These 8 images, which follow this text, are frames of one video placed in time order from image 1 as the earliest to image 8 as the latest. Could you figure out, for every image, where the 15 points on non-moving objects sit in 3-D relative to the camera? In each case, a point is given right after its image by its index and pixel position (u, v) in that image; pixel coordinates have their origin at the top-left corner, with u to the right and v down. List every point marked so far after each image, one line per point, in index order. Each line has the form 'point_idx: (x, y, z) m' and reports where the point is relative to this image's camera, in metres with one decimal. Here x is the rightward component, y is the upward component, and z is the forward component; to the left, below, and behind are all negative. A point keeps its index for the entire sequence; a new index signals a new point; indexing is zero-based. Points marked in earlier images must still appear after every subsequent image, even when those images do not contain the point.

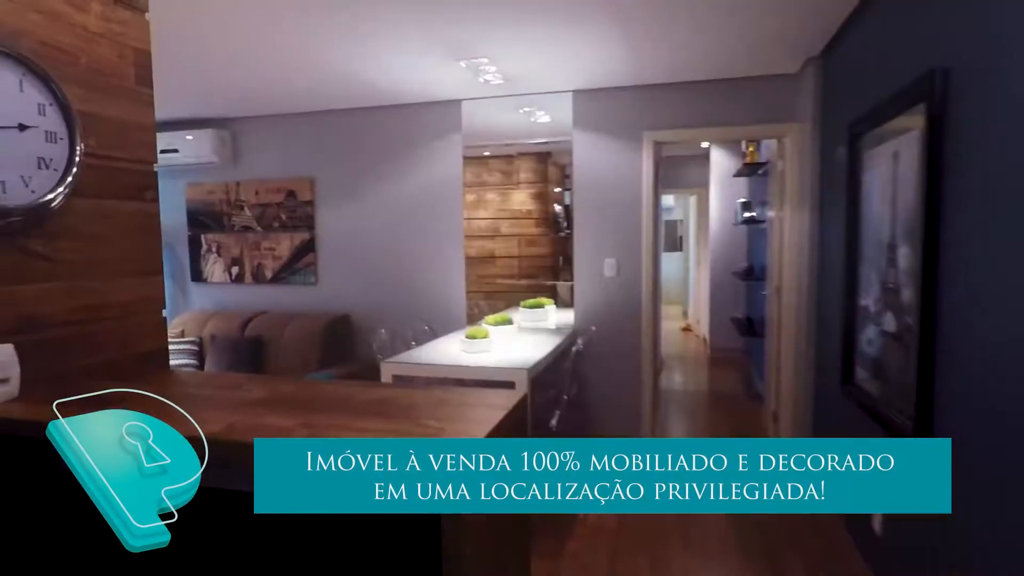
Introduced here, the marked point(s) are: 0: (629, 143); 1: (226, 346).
0: (+0.8, +1.0, +4.0) m
1: (-2.0, -0.4, +4.2) m
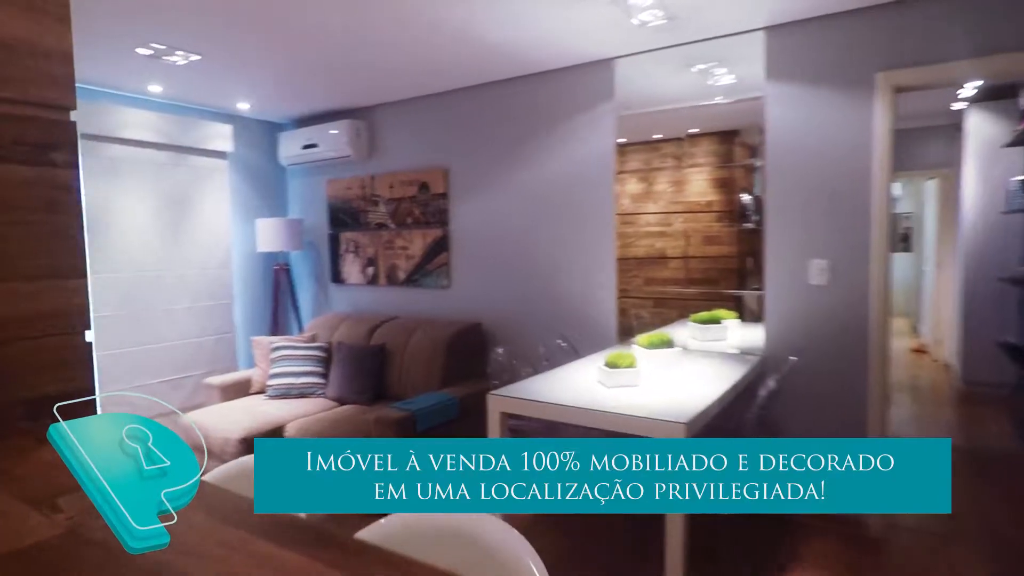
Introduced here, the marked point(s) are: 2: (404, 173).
0: (+1.5, +0.9, +2.8) m
1: (-1.0, -0.4, +3.8) m
2: (-0.7, +0.8, +4.2) m
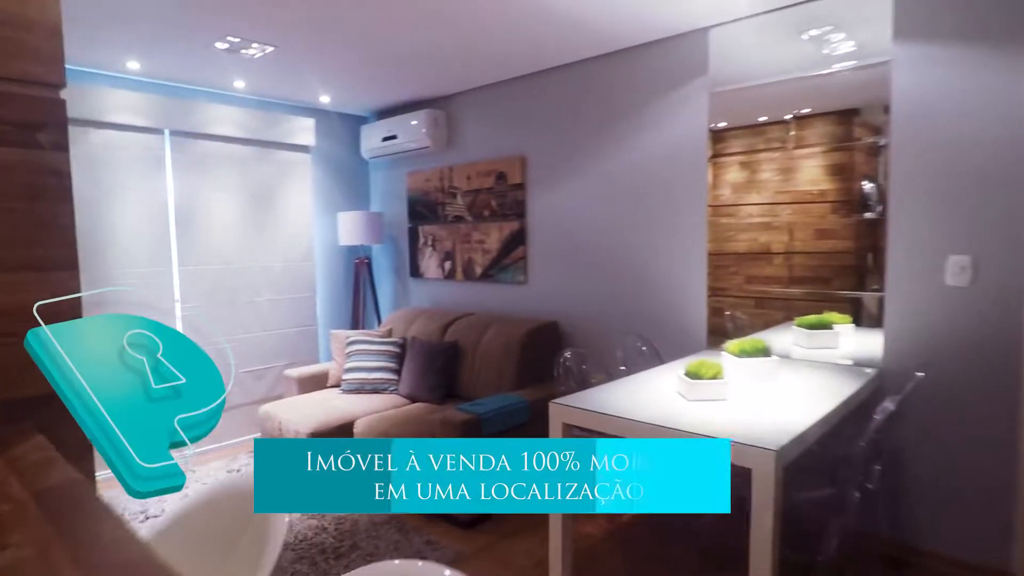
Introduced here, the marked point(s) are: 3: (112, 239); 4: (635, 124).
0: (+1.8, +0.9, +2.3) m
1: (-0.6, -0.4, +3.7) m
2: (-0.2, +0.8, +4.0) m
3: (-2.3, +0.3, +3.5) m
4: (+0.7, +0.9, +3.3) m
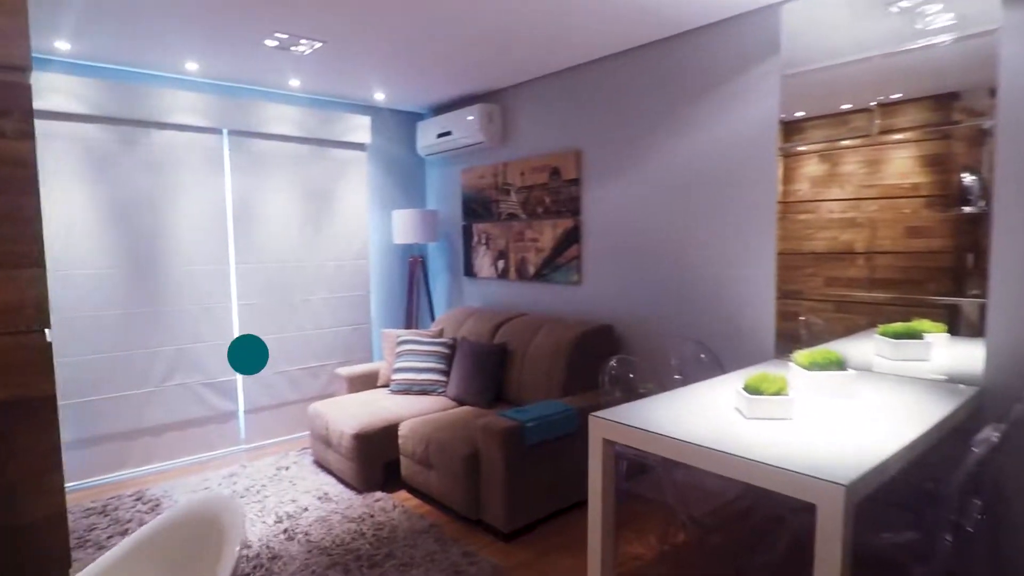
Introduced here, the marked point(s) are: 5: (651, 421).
0: (+2.0, +0.9, +1.9) m
1: (-0.3, -0.4, +3.6) m
2: (+0.1, +0.8, +3.9) m
3: (-2.0, +0.3, +3.6) m
4: (+0.9, +0.9, +3.1) m
5: (+0.4, -0.4, +1.9) m
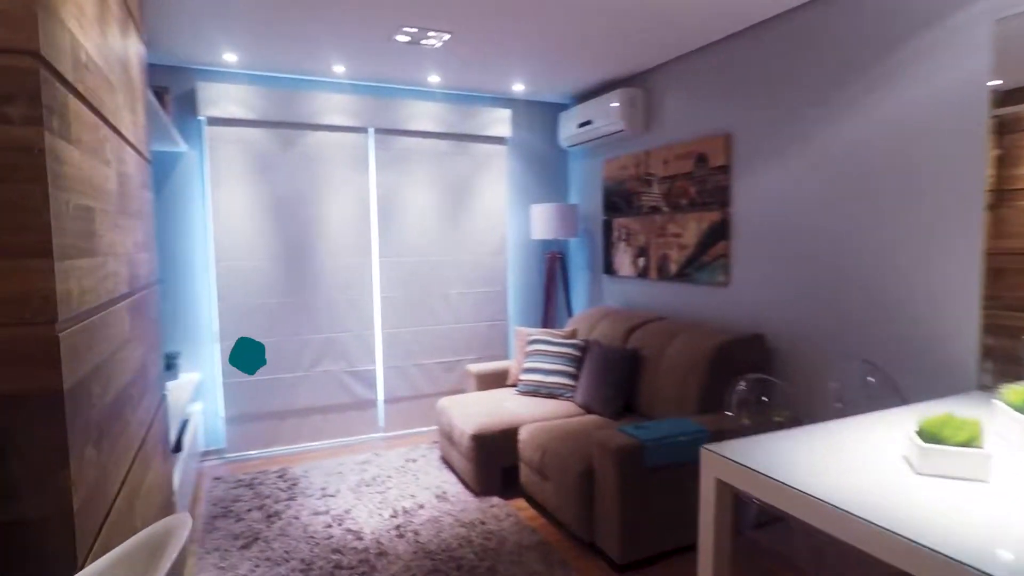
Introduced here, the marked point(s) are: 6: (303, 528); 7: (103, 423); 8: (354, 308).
0: (+2.2, +0.8, +1.1) m
1: (+0.5, -0.4, +3.3) m
2: (+1.0, +0.8, +3.5) m
3: (-1.2, +0.4, +3.8) m
4: (+1.5, +0.9, +2.5) m
5: (+0.7, -0.4, +1.5) m
6: (-0.9, -1.1, +2.7) m
7: (-0.8, -0.3, +1.2) m
8: (-1.0, -0.1, +3.9) m
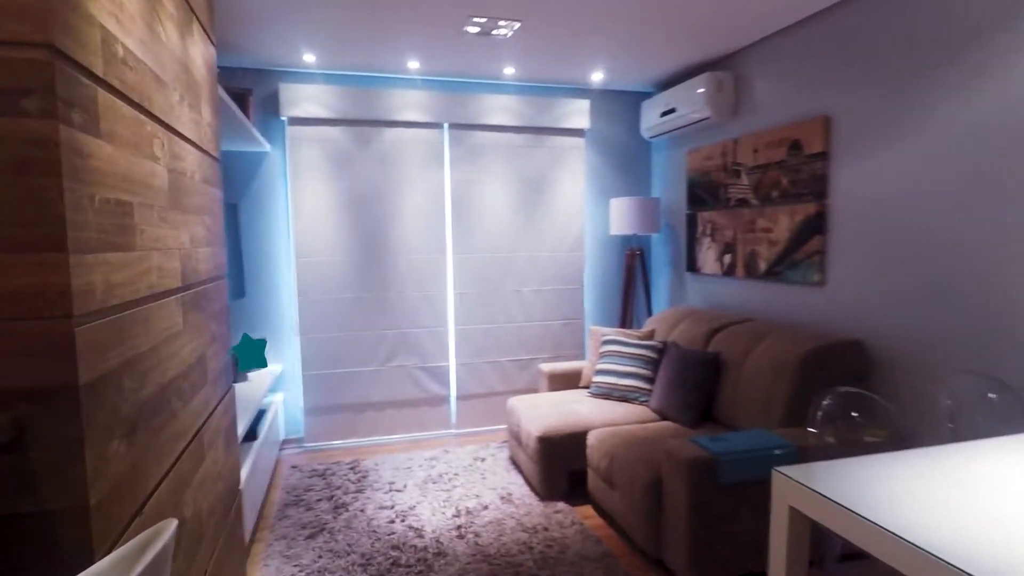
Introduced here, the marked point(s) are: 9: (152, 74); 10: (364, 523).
0: (+2.2, +0.8, +0.6) m
1: (+0.8, -0.4, +3.1) m
2: (+1.4, +0.8, +3.2) m
3: (-0.7, +0.4, +3.9) m
4: (+1.7, +0.9, +2.1) m
5: (+0.7, -0.4, +1.3) m
6: (-0.7, -1.1, +2.7) m
7: (-0.7, -0.3, +1.2) m
8: (-0.5, -0.1, +3.9) m
9: (-0.8, +0.5, +1.4) m
10: (-0.7, -1.1, +2.7) m
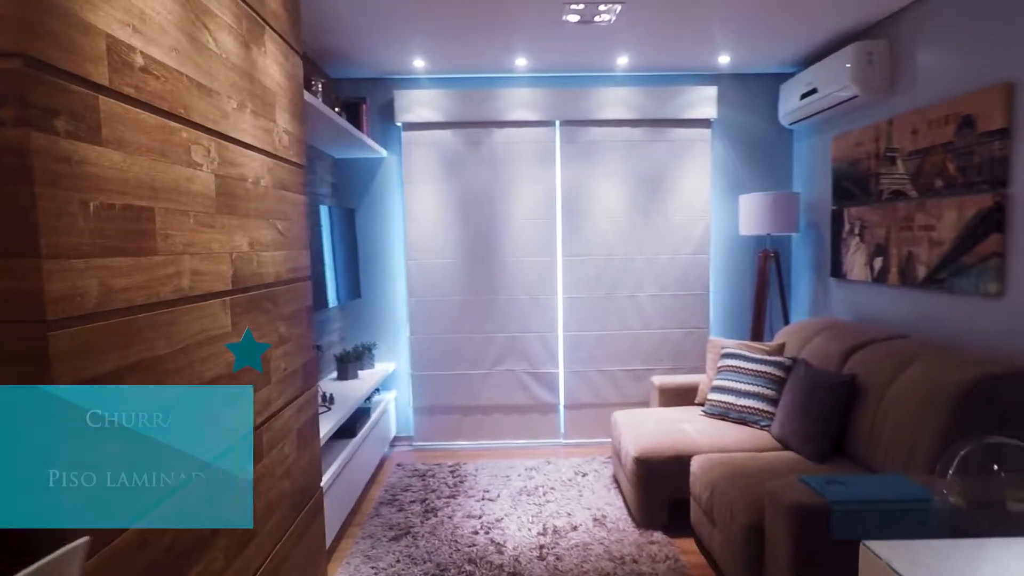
0: (+2.0, +0.7, -0.1) m
1: (+1.3, -0.4, +2.7) m
2: (+1.8, +0.8, +2.6) m
3: (0.0, +0.4, +3.8) m
4: (+1.9, +0.8, +1.5) m
5: (+0.7, -0.5, +0.9) m
6: (-0.3, -1.1, +2.7) m
7: (-0.7, -0.3, +1.2) m
8: (+0.2, -0.1, +3.8) m
9: (-0.7, +0.5, +1.4) m
10: (-0.3, -1.1, +2.7) m
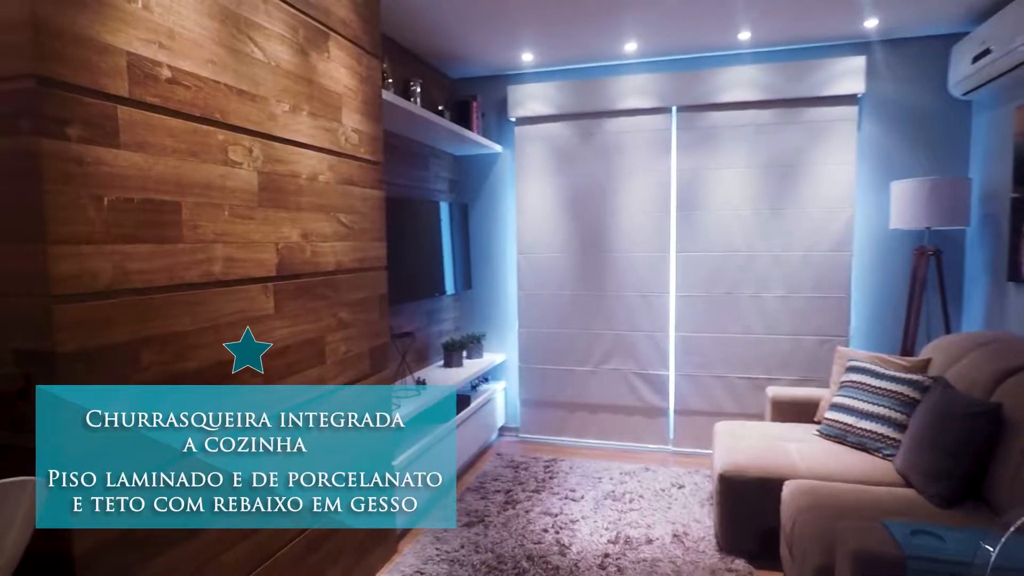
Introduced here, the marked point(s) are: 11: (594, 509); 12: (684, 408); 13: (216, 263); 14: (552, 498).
0: (+1.4, +0.7, -0.6) m
1: (+1.5, -0.4, +2.2) m
2: (+2.1, +0.7, +2.0) m
3: (+0.6, +0.4, +3.6) m
4: (+1.8, +0.8, +0.9) m
5: (+0.5, -0.5, +0.7) m
6: (+0.1, -1.0, +2.7) m
7: (-0.8, -0.2, +1.4) m
8: (+0.8, -0.1, +3.6) m
9: (-0.7, +0.5, +1.6) m
10: (0.0, -1.0, +2.7) m
11: (+0.4, -1.0, +2.8) m
12: (+1.0, -0.7, +3.6) m
13: (-0.8, +0.1, +1.5) m
14: (+0.2, -1.0, +3.0) m
